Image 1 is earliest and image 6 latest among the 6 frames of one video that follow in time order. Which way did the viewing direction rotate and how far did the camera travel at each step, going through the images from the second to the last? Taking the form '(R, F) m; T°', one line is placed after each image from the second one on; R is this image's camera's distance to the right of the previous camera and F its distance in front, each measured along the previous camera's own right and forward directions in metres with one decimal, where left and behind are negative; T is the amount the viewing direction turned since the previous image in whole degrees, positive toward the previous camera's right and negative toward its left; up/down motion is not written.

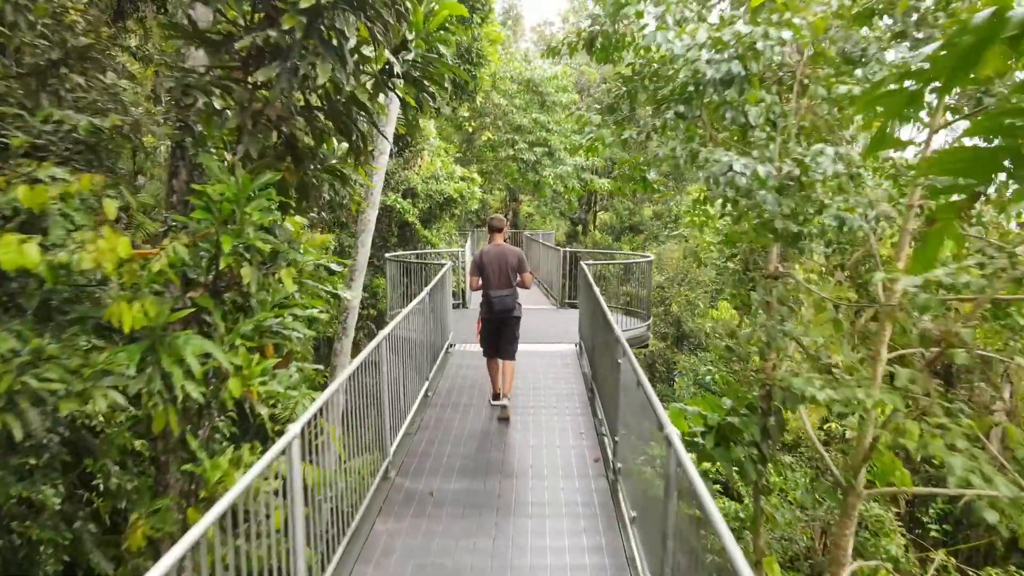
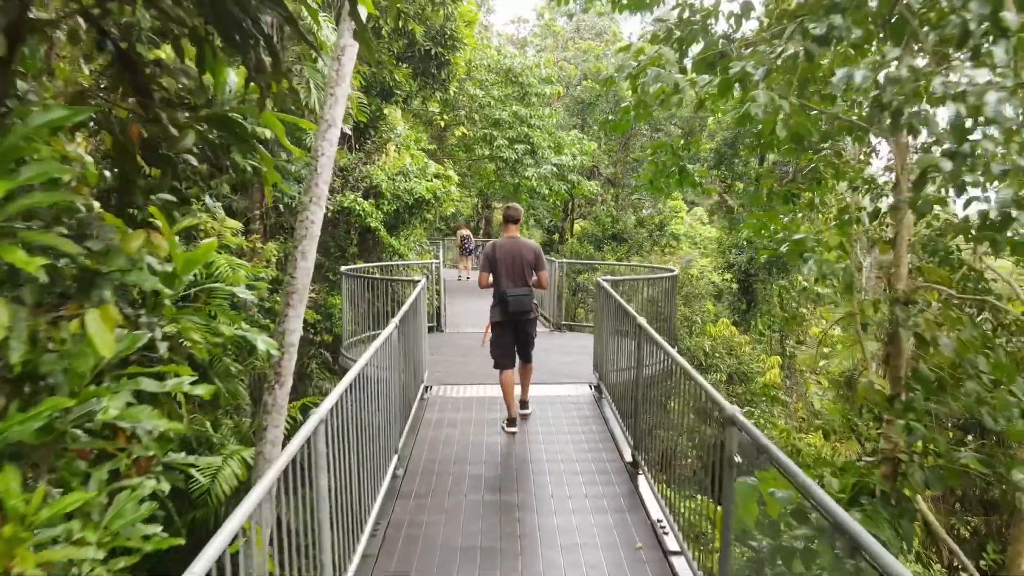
(-0.2, +1.7) m; +3°
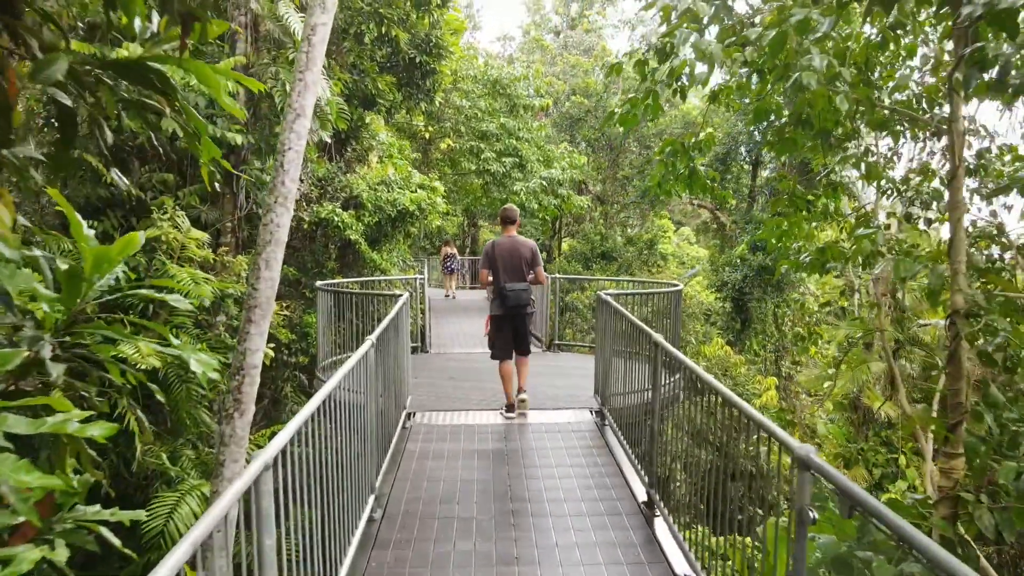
(0.0, +0.5) m; +1°
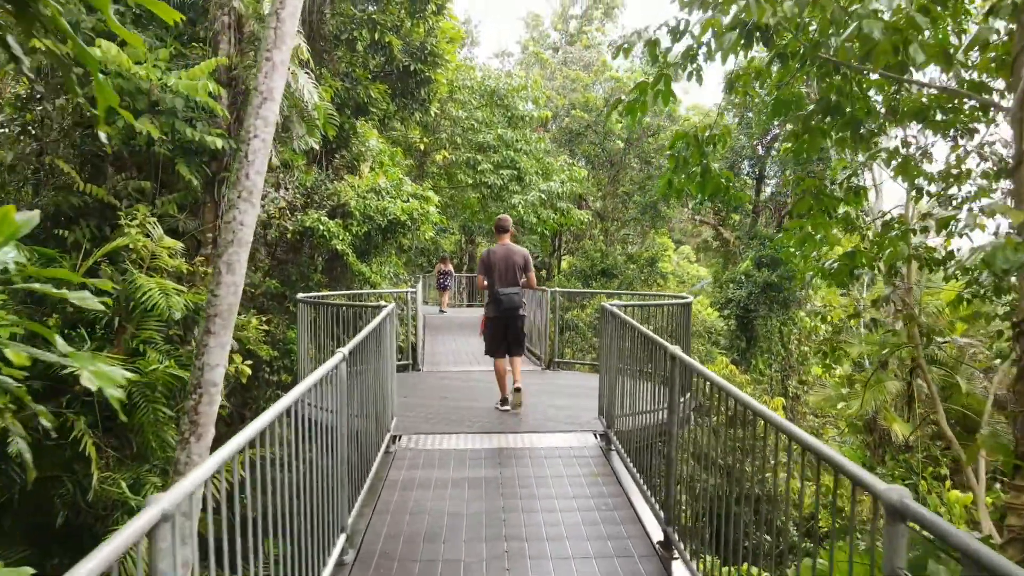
(0.0, +0.4) m; 0°
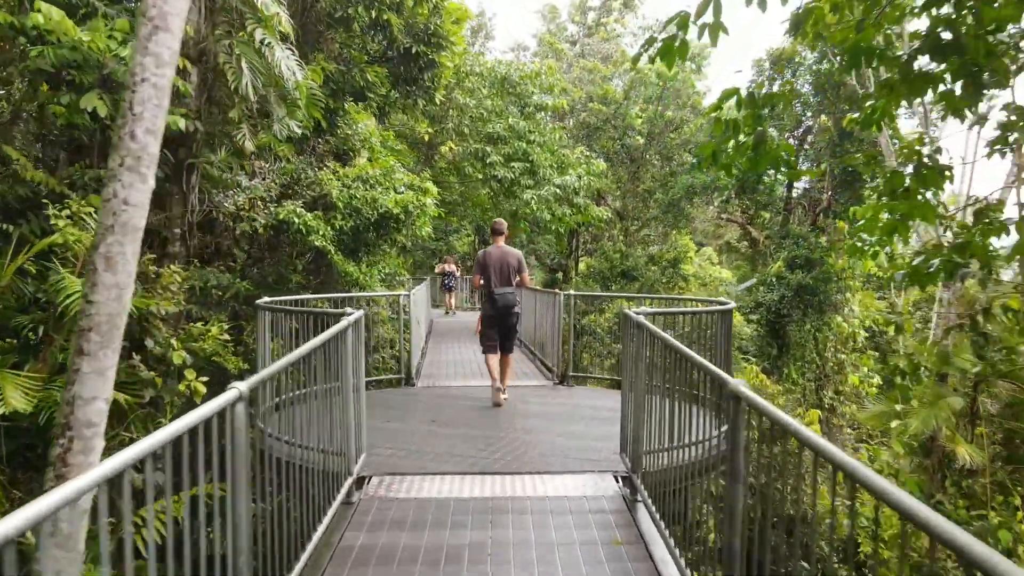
(+0.1, +0.9) m; -1°
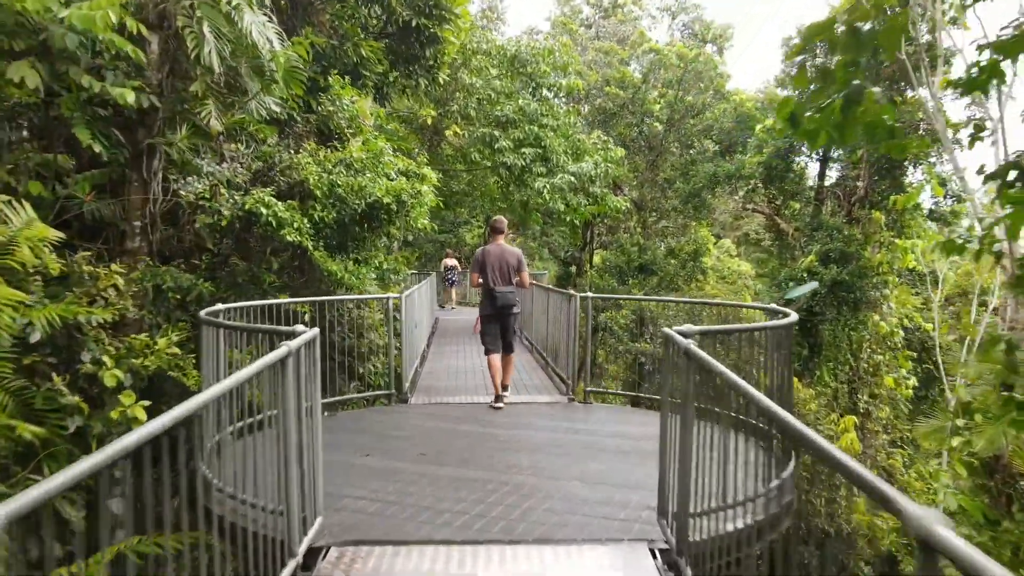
(0.0, +0.9) m; -1°
